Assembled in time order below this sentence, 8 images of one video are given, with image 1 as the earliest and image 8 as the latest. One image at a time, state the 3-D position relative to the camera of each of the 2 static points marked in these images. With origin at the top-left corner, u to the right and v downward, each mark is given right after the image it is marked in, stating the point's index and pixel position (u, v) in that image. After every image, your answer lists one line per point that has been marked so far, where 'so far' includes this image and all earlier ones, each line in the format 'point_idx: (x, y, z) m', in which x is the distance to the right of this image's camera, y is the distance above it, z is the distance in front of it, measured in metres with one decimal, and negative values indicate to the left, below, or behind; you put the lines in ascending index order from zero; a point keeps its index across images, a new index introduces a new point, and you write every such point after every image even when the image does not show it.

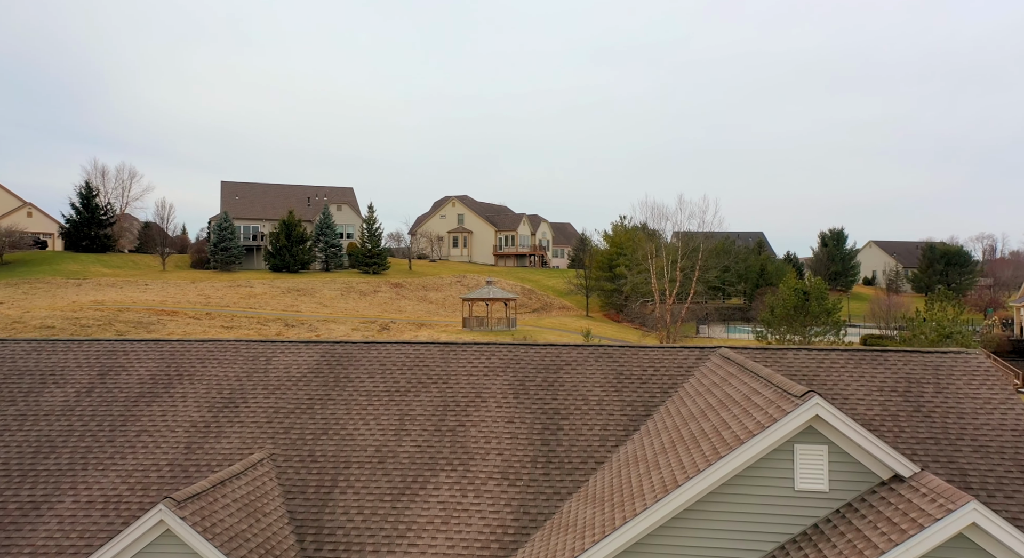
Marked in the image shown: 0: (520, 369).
0: (+0.1, -1.7, +10.6) m
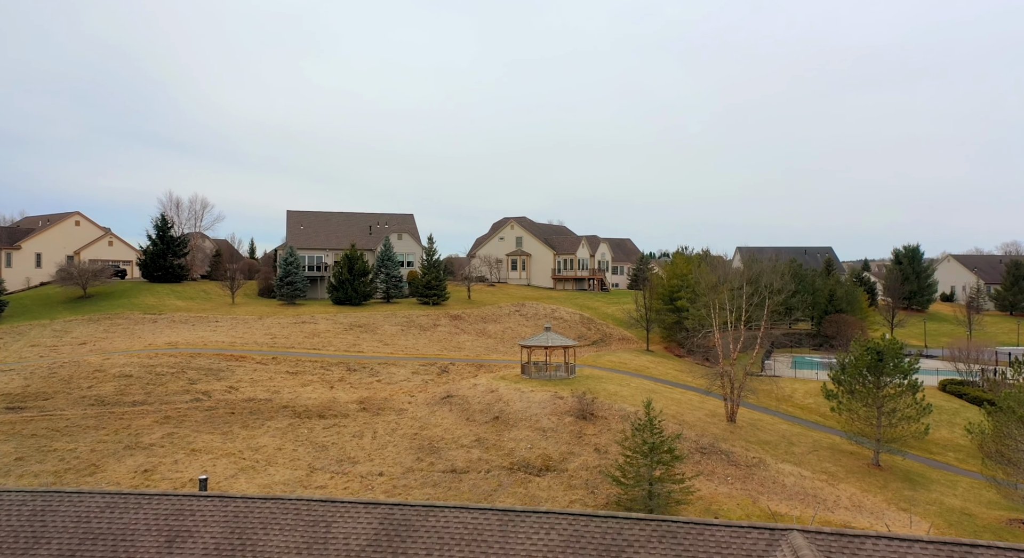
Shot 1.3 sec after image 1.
0: (+1.3, -4.8, +10.1) m
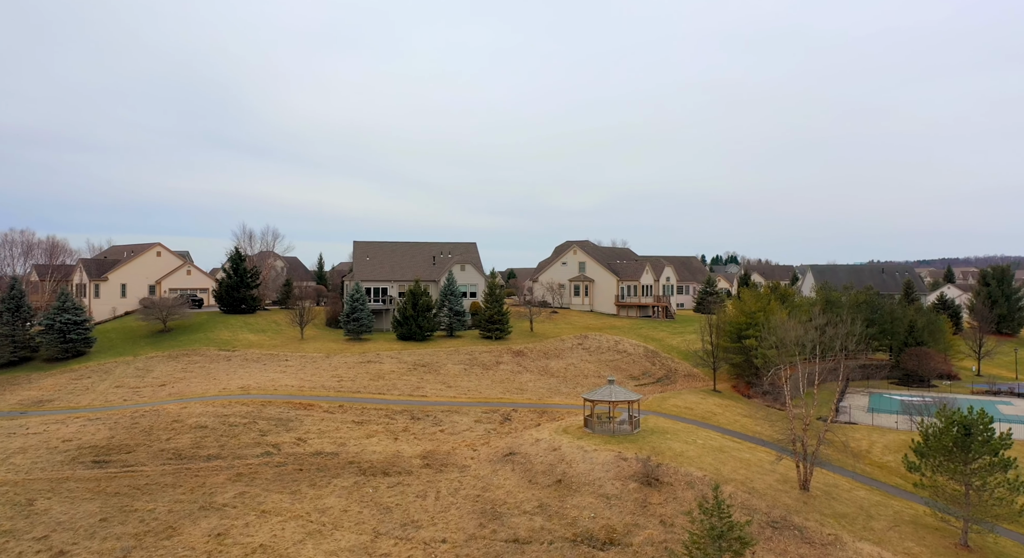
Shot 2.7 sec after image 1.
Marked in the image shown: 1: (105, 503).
0: (+2.7, -8.1, +9.2) m
1: (-14.0, -7.7, +19.6) m
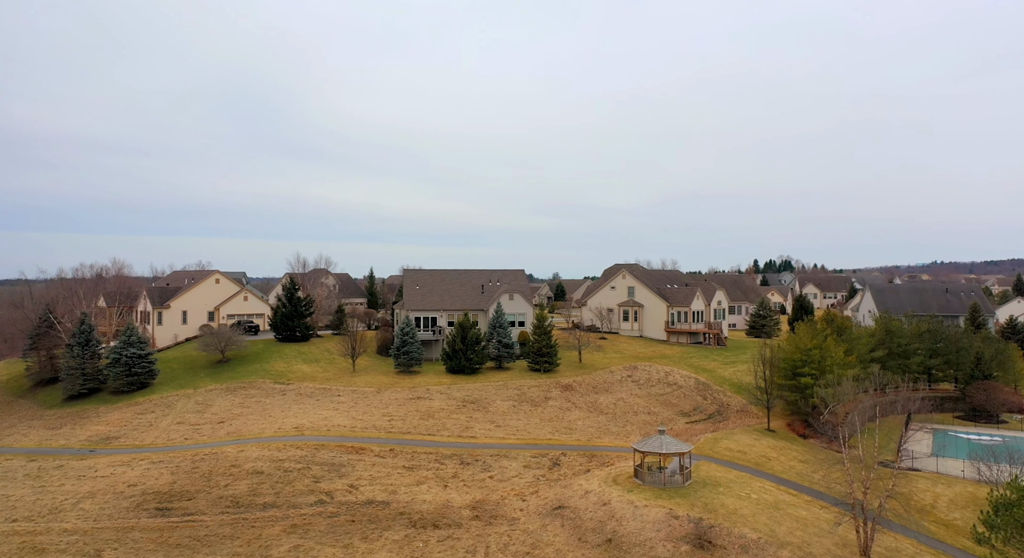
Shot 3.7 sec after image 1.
0: (+3.8, -10.9, +8.5) m
1: (-12.1, -9.7, +20.0) m
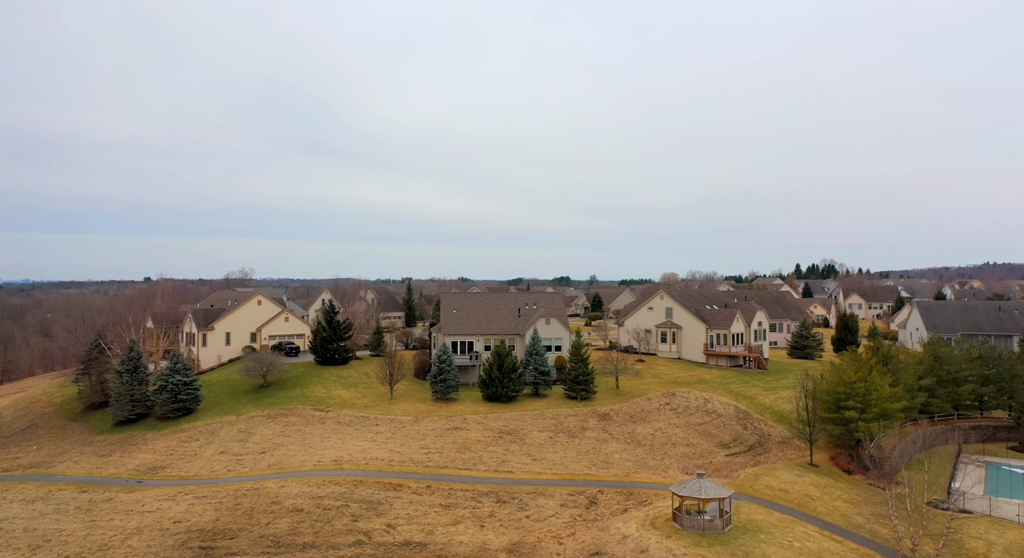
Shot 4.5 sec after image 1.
0: (+4.6, -13.3, +8.0) m
1: (-10.7, -11.4, +20.3) m
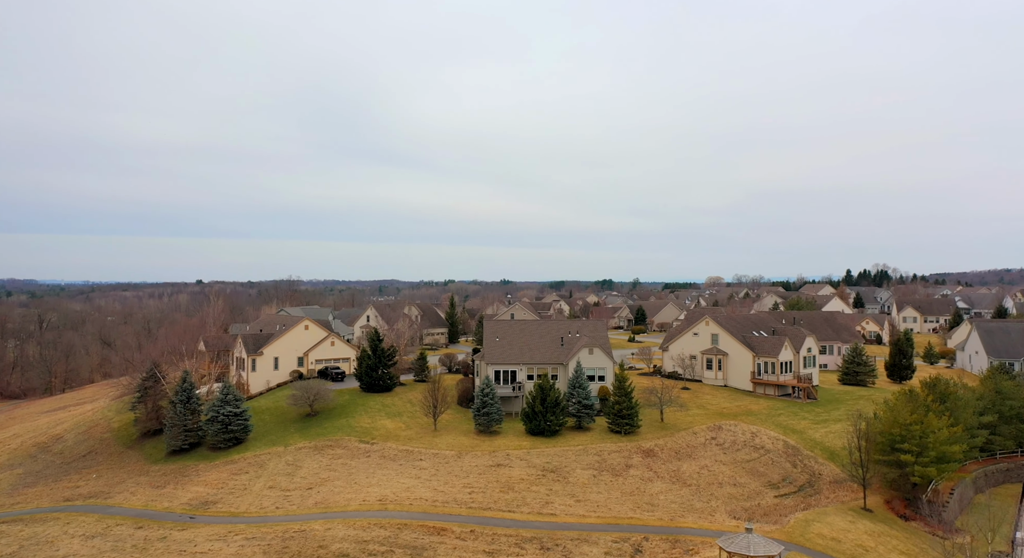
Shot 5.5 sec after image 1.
0: (+5.4, -16.1, +7.4) m
1: (-9.1, -13.4, +20.5) m
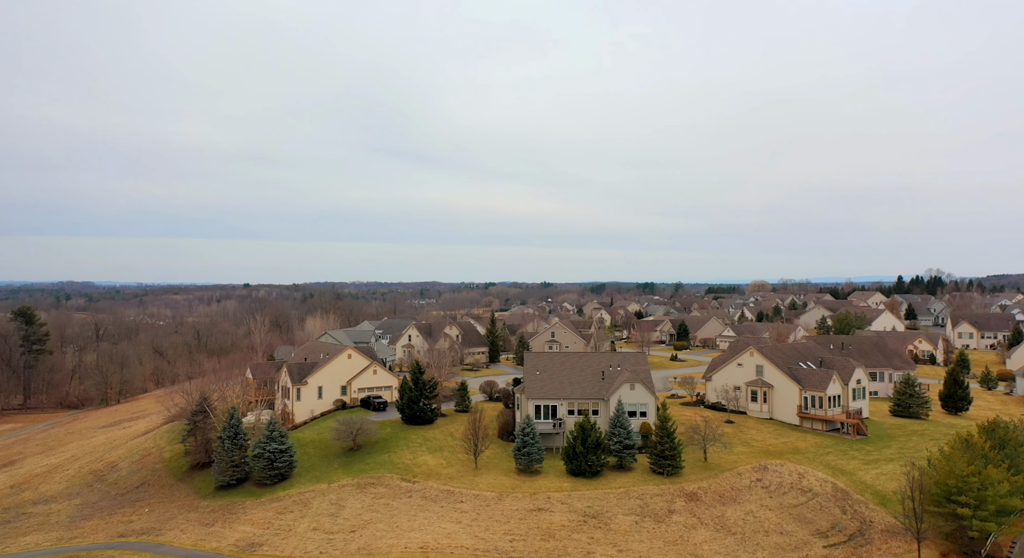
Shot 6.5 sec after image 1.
0: (+6.0, -19.3, +6.9) m
1: (-7.6, -15.7, +20.7) m
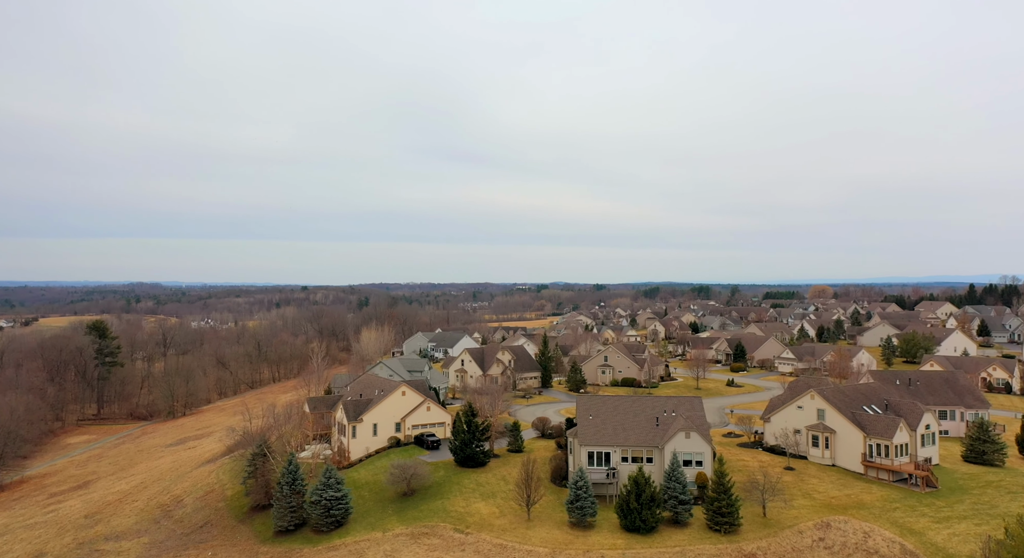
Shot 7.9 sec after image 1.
0: (+6.7, -23.7, +6.5) m
1: (-5.7, -18.8, +21.0) m
